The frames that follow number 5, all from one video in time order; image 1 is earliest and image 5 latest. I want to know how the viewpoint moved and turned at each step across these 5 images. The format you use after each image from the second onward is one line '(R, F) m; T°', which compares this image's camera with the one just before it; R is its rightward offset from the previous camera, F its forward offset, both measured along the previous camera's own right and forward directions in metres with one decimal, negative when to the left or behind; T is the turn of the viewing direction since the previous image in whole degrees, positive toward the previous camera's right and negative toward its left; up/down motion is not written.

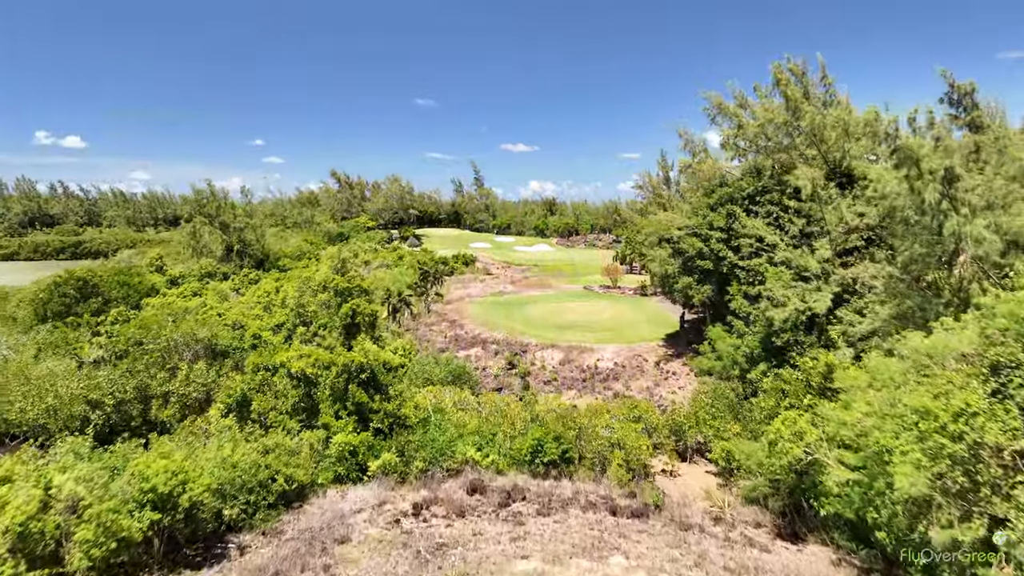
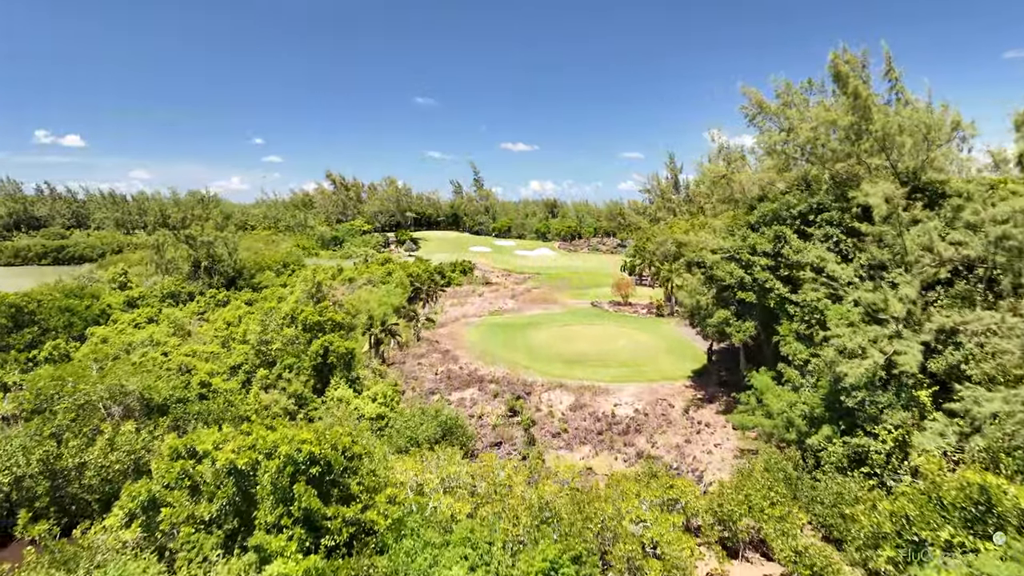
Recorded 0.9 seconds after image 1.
(-0.1, +5.1) m; 0°
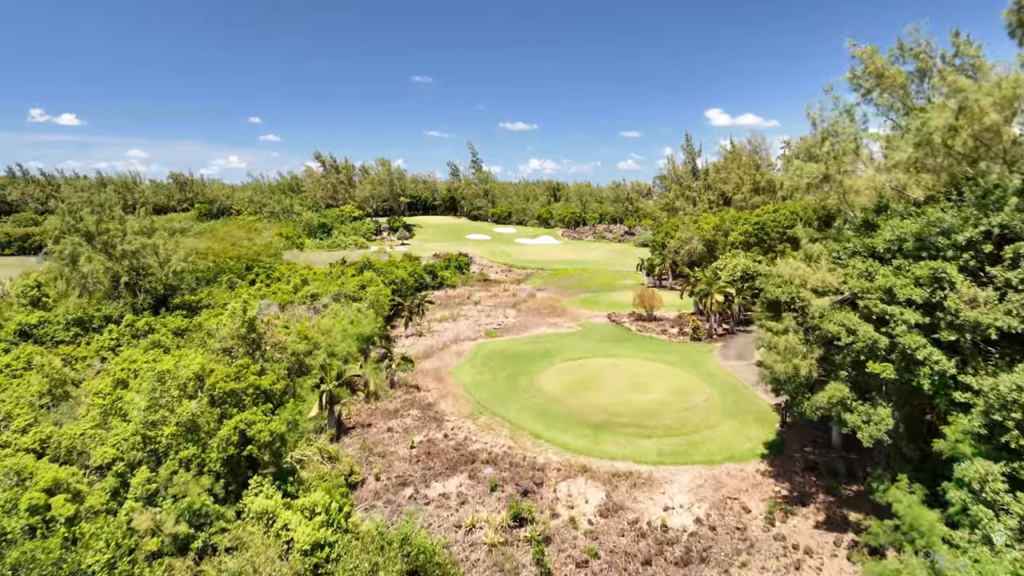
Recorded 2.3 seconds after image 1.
(-0.1, +8.8) m; 0°
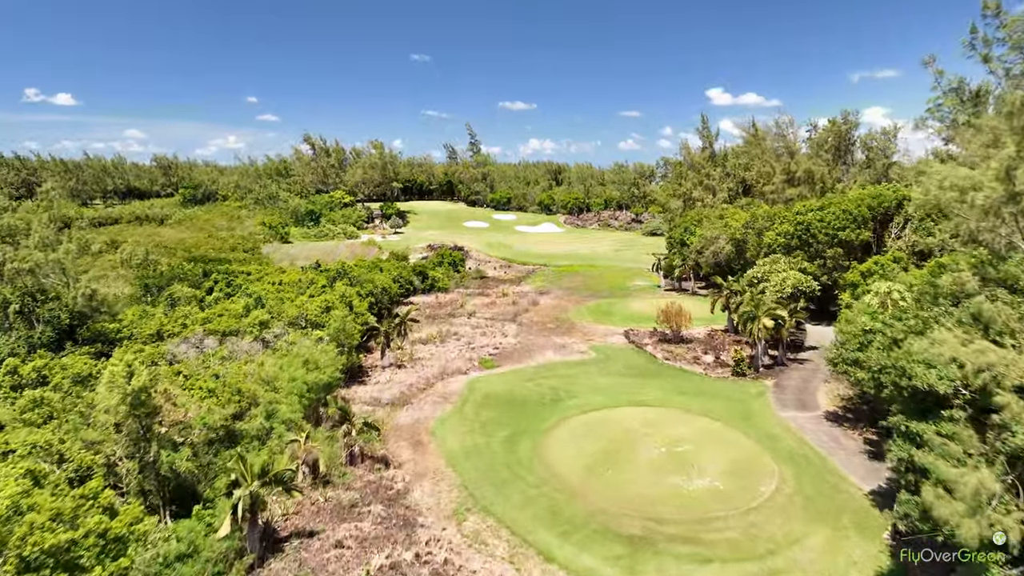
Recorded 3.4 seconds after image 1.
(0.0, +7.3) m; 0°
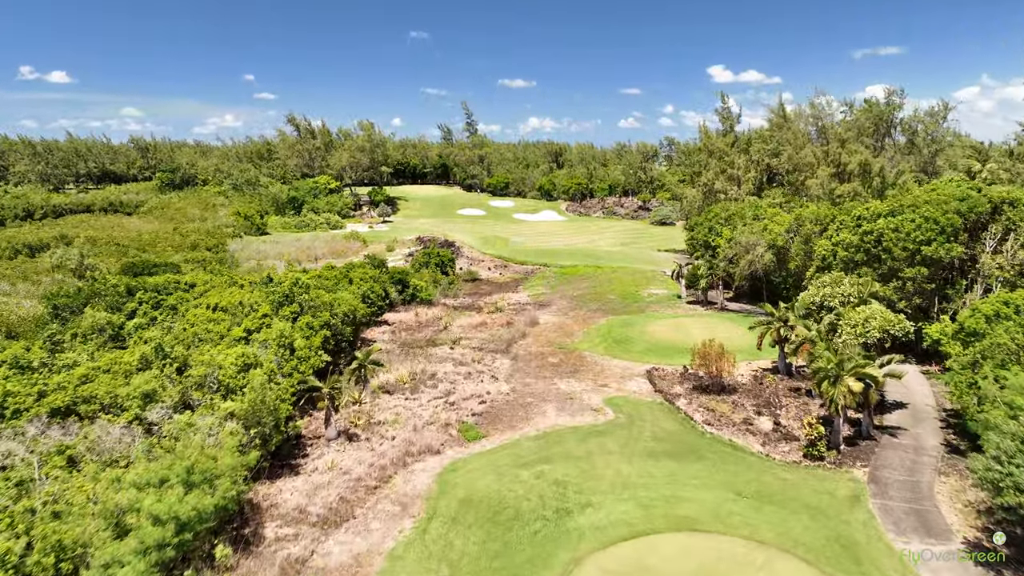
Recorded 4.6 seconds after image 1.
(+0.3, +8.6) m; 0°
